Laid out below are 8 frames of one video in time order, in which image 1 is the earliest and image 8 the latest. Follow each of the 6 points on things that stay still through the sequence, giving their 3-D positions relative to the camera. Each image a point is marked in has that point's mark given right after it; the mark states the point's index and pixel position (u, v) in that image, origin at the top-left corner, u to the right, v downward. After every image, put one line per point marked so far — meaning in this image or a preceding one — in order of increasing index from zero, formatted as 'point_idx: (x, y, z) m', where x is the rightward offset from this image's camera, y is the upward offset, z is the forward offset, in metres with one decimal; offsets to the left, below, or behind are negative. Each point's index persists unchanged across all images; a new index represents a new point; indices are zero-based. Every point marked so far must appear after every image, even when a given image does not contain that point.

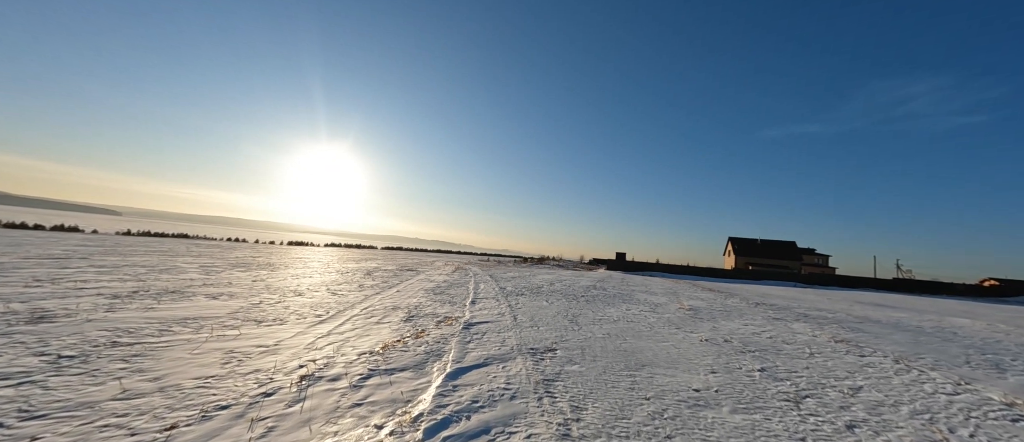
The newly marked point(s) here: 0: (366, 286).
0: (-6.4, -2.9, +14.7) m
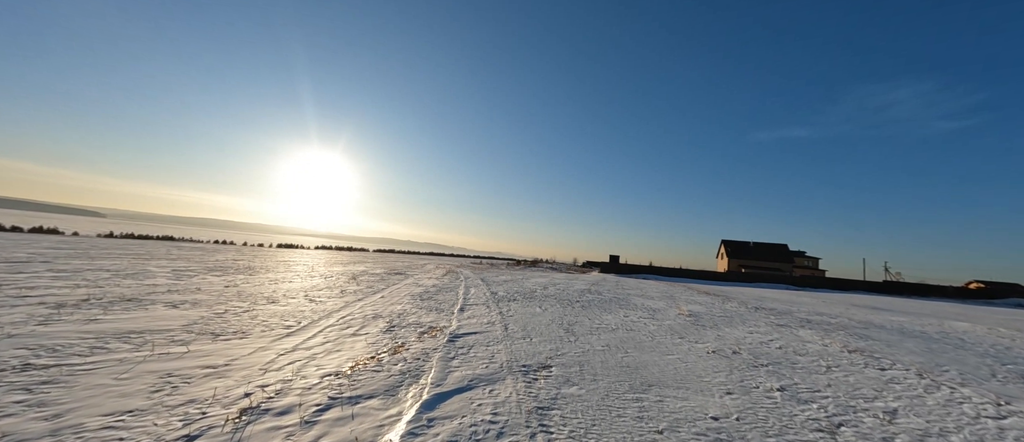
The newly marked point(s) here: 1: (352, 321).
0: (-6.7, -3.0, +13.8) m
1: (-4.3, -2.7, +8.9) m
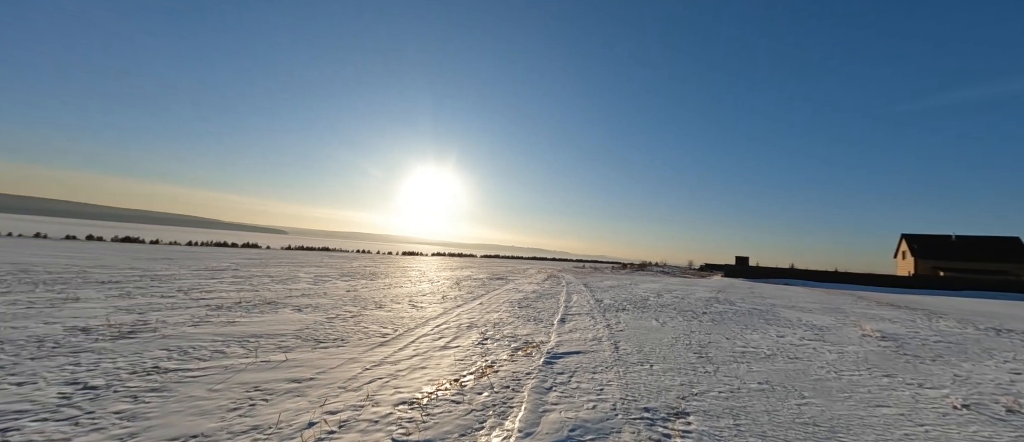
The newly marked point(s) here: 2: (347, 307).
0: (-2.6, -3.2, +13.8) m
1: (-1.7, -2.8, +8.4) m
2: (-5.2, -2.7, +10.7) m
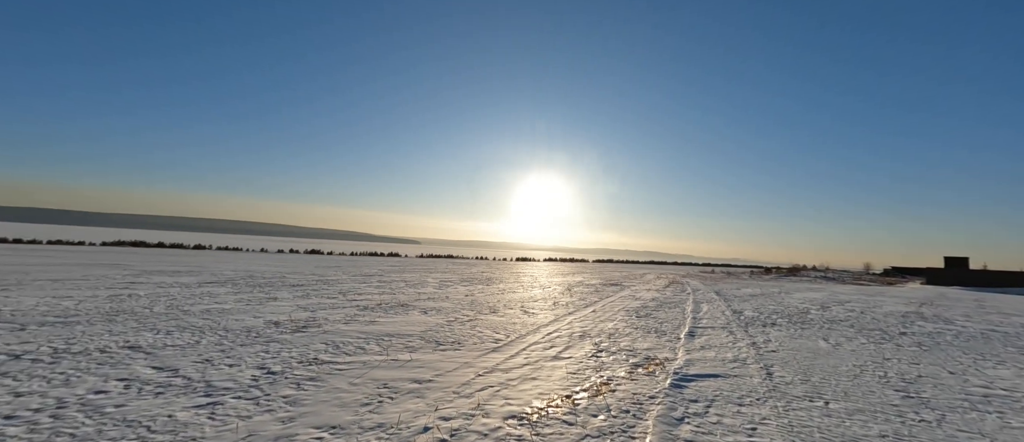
0: (+2.0, -3.4, +13.5) m
1: (+1.1, -2.9, +8.1) m
2: (-1.6, -3.0, +11.3) m
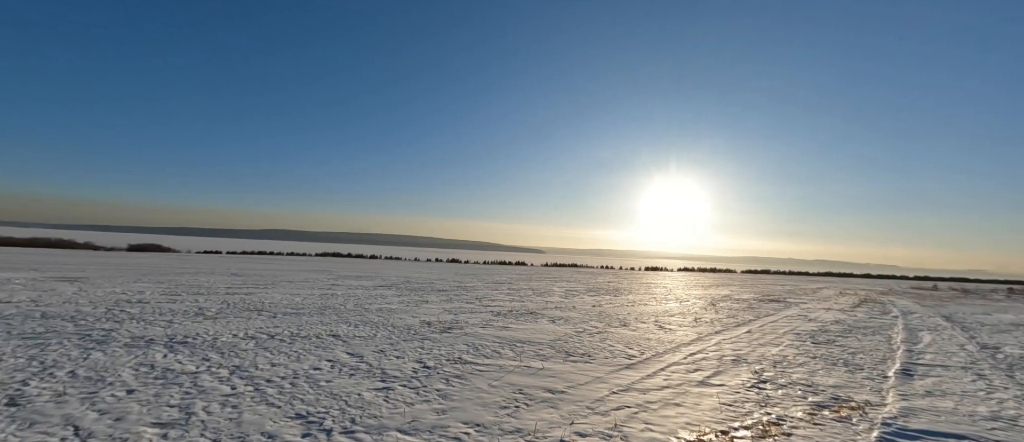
0: (+6.7, -3.5, +11.8) m
1: (+4.0, -3.0, +7.1) m
2: (+2.6, -3.3, +11.0) m
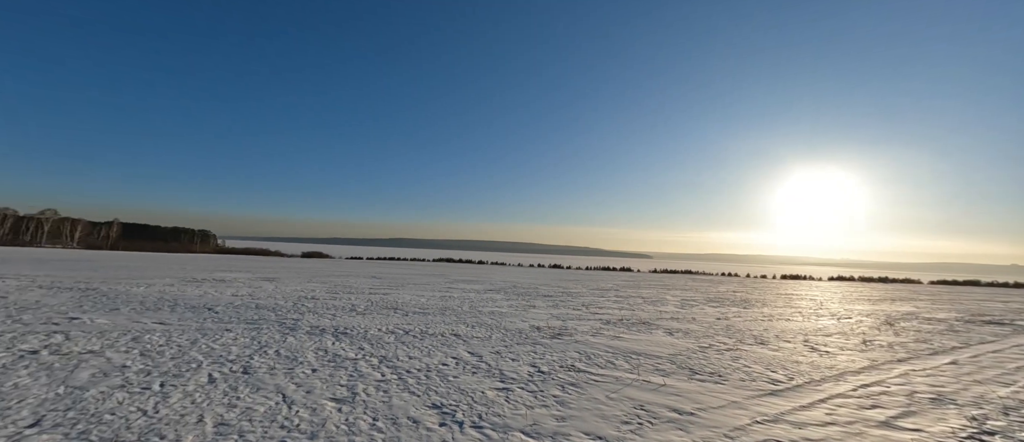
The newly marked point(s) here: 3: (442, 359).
0: (+10.0, -3.4, +9.4) m
1: (+6.1, -2.9, +5.6) m
2: (+5.9, -3.4, +9.7) m
3: (-1.1, -2.2, +5.4) m
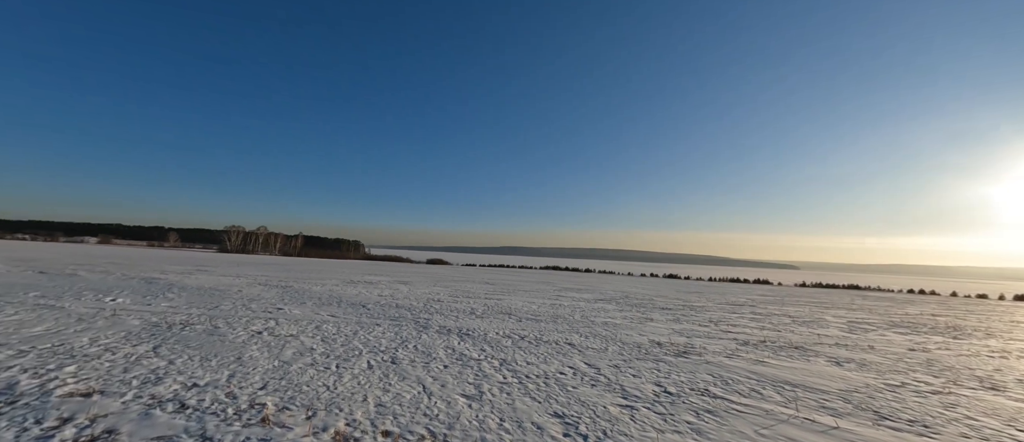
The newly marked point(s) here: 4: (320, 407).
0: (+12.6, -3.4, +6.0) m
1: (+7.7, -2.9, +3.5) m
2: (+8.7, -3.4, +7.5) m
3: (+0.8, -2.4, +5.4) m
4: (-2.3, -2.3, +4.1) m
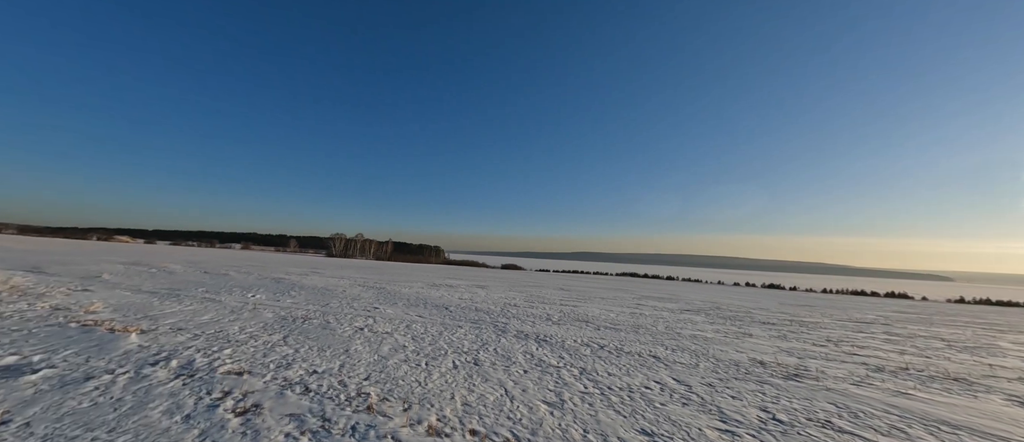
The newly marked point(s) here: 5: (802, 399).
0: (+13.7, -3.2, +3.3) m
1: (+8.5, -2.8, +1.8) m
2: (+10.3, -3.3, +5.5) m
3: (+2.0, -2.4, +5.1) m
4: (-1.3, -2.4, +4.4) m
5: (+4.4, -2.7, +5.2) m
